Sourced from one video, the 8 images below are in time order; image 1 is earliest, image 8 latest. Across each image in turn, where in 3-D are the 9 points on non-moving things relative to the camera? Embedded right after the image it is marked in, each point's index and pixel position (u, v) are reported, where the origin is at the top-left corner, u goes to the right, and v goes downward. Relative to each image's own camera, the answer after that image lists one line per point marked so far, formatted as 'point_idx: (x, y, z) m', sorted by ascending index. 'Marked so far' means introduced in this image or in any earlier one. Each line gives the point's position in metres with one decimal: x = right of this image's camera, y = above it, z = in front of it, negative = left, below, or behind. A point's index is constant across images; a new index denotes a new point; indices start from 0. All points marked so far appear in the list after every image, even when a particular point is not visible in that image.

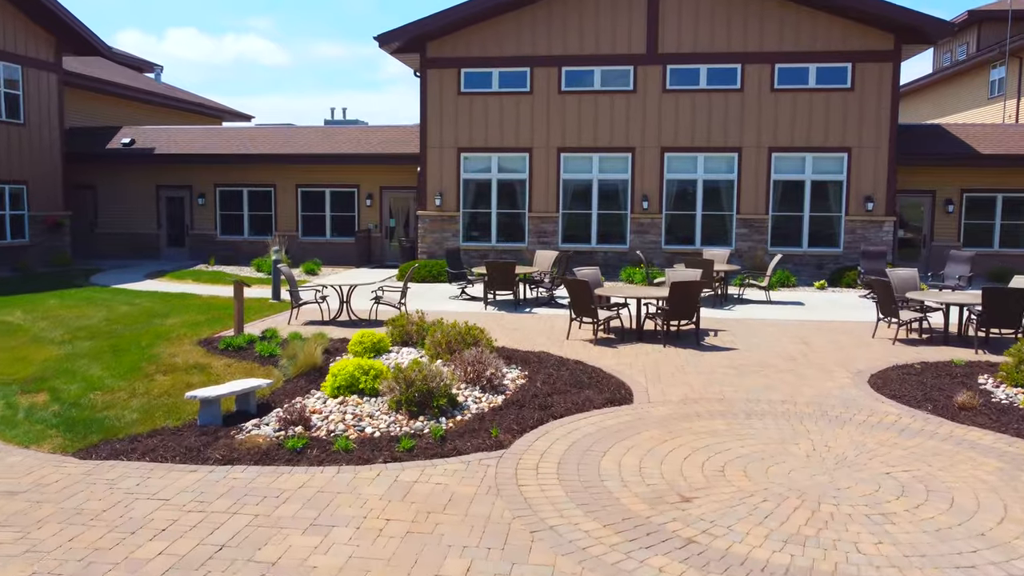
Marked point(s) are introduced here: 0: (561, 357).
0: (+0.6, -0.8, +9.7) m
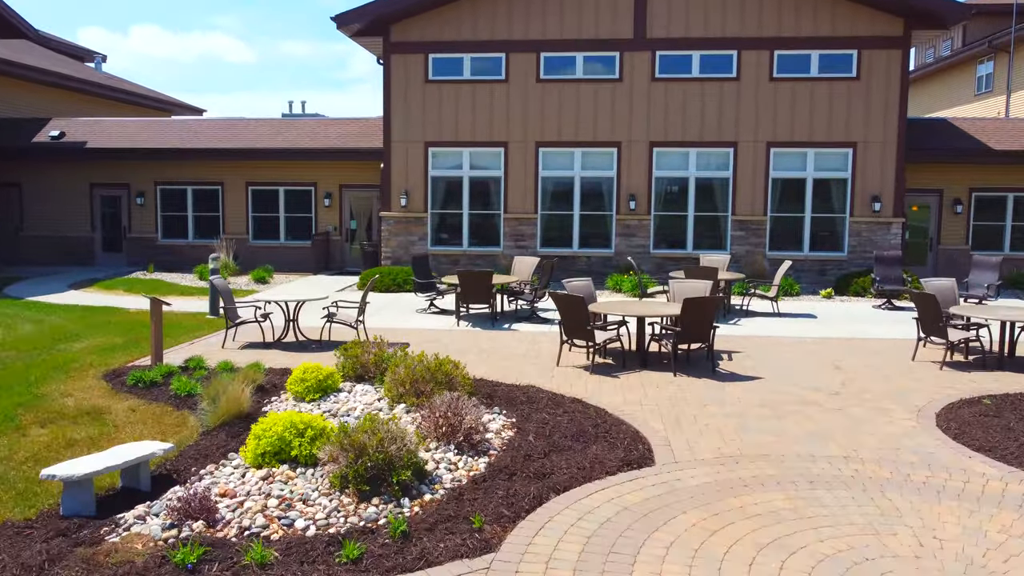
0: (+0.4, -1.0, +7.8) m
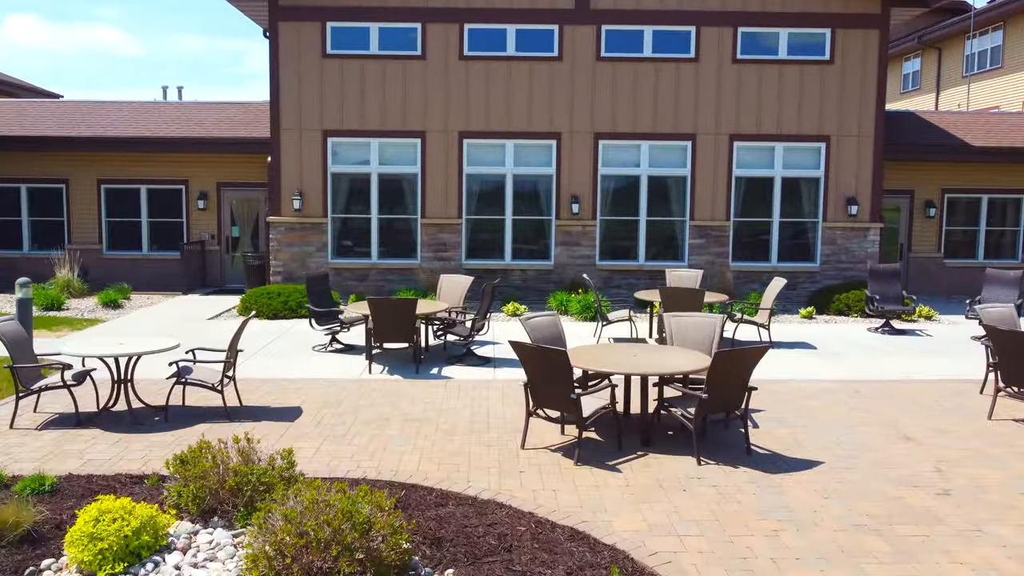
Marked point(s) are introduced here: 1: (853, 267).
0: (+0.2, -1.4, +4.8) m
1: (+6.4, +0.4, +15.5) m
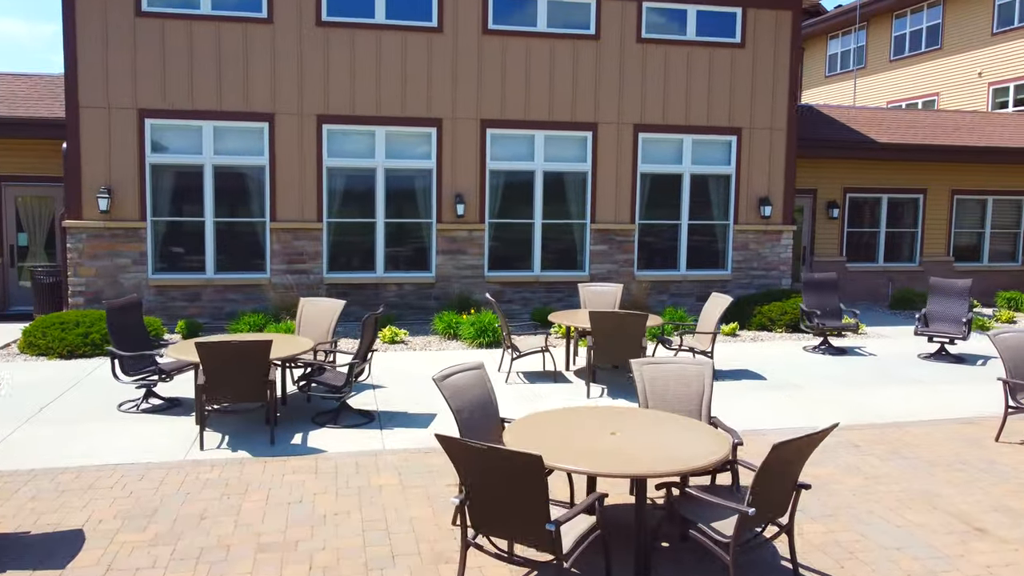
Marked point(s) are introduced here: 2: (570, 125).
0: (+0.1, -1.6, +2.3) m
1: (+4.3, +0.2, +14.0) m
2: (+0.9, +2.6, +13.0) m
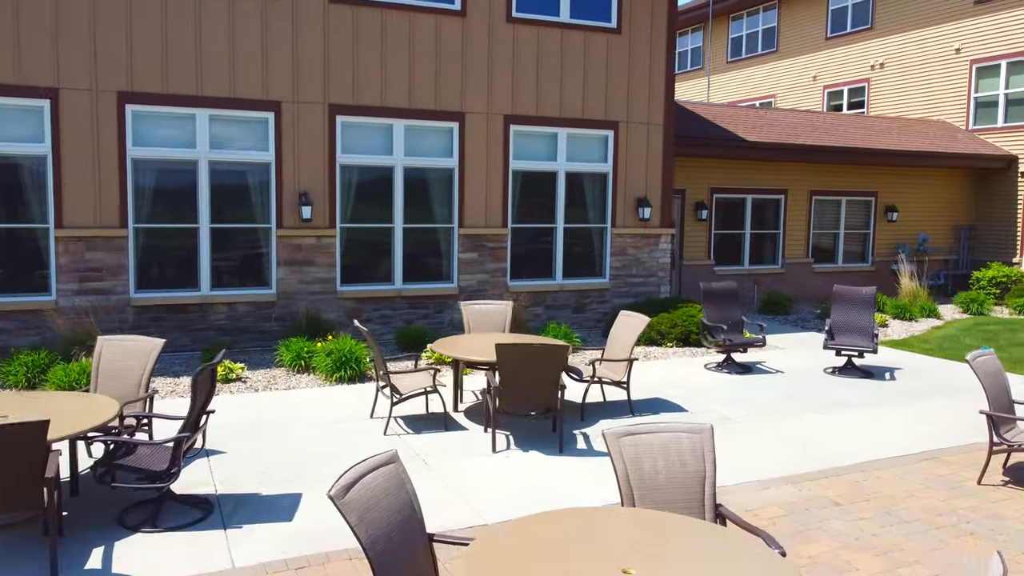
0: (+0.5, -1.8, +0.6) m
1: (+2.1, +0.1, +12.9) m
2: (-1.1, +2.4, +11.2) m
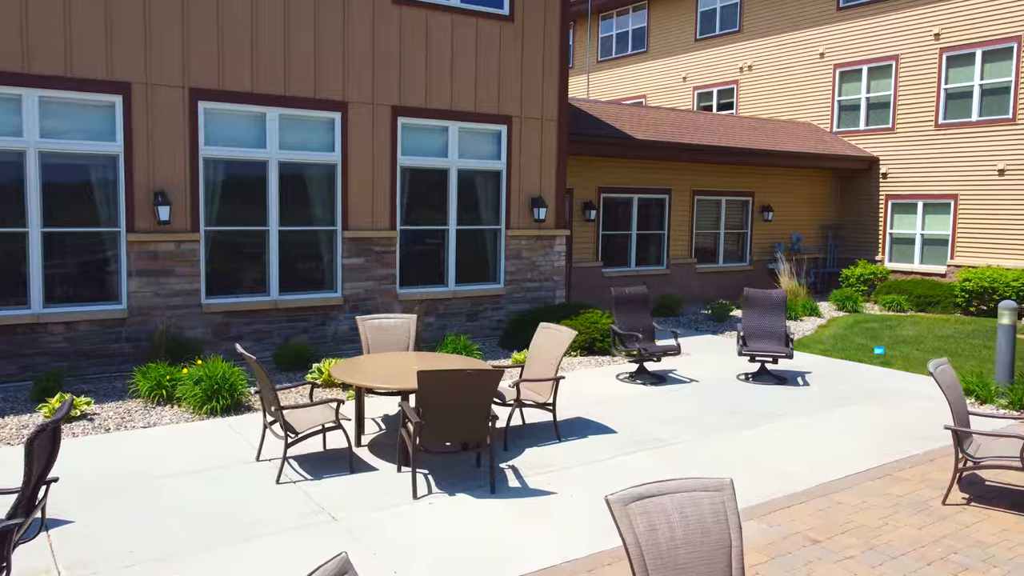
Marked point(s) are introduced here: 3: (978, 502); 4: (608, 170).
0: (+1.0, -1.9, -0.2) m
1: (+0.4, 0.0, +12.2) m
2: (-2.4, +2.2, +10.0) m
3: (+3.2, -1.5, +5.7) m
4: (+1.8, +2.2, +15.5) m
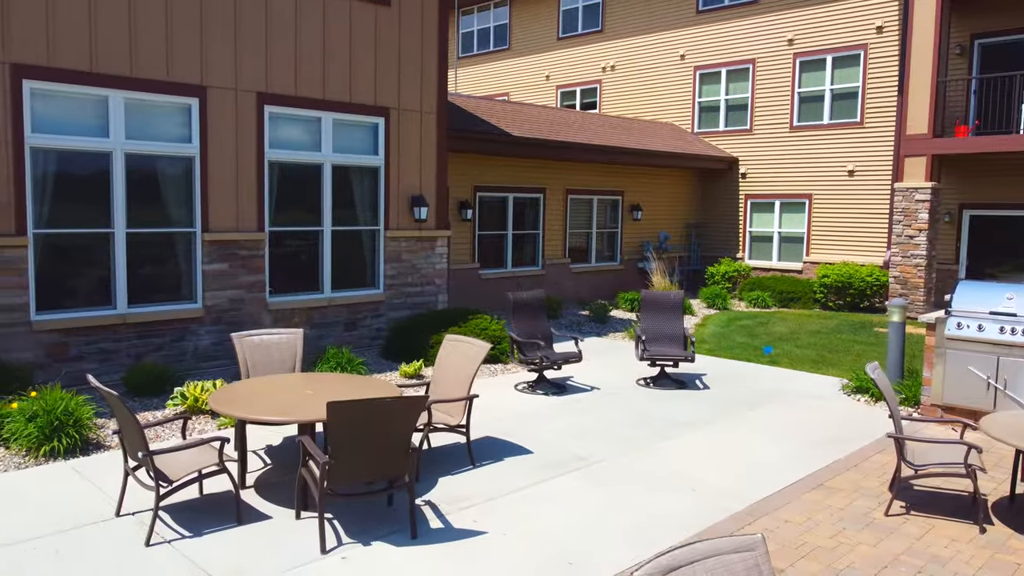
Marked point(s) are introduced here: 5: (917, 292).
0: (+1.6, -2.0, -0.7) m
1: (-1.3, 0.0, +11.4) m
2: (-3.7, +2.1, +8.7) m
3: (+2.7, -1.5, +5.5) m
4: (-0.5, +2.2, +14.9) m
5: (+7.6, -0.1, +15.4) m
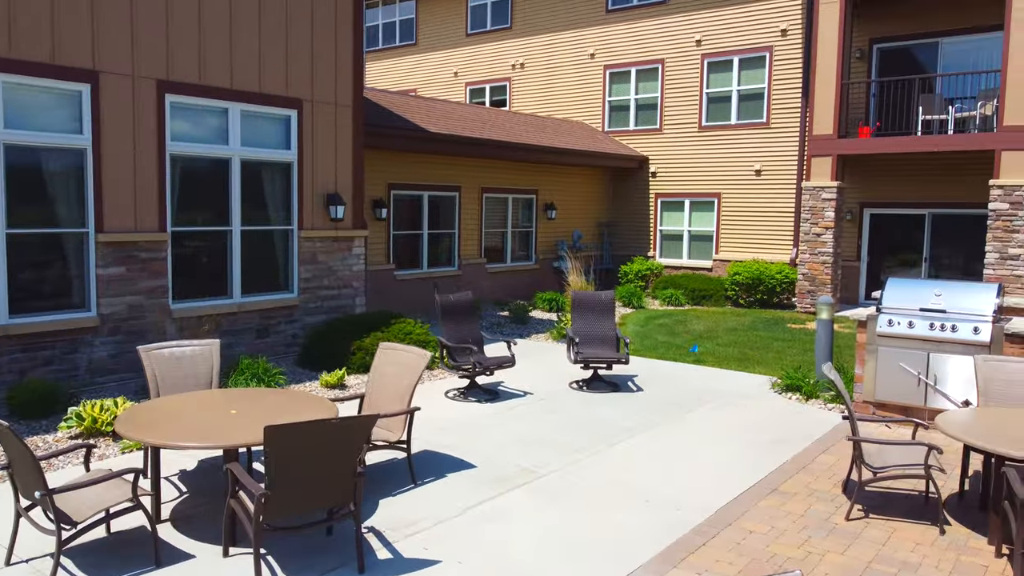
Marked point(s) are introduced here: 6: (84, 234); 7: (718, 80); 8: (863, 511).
0: (+2.0, -2.0, -0.9) m
1: (-2.3, -0.1, +10.8) m
2: (-4.4, +2.1, +7.8) m
3: (+2.4, -1.5, +5.4) m
4: (-2.0, +2.1, +14.3) m
5: (+6.0, 0.0, +15.8) m
6: (-4.3, +0.5, +8.2) m
7: (+4.6, +4.7, +18.5) m
8: (+2.3, -1.5, +5.4) m
